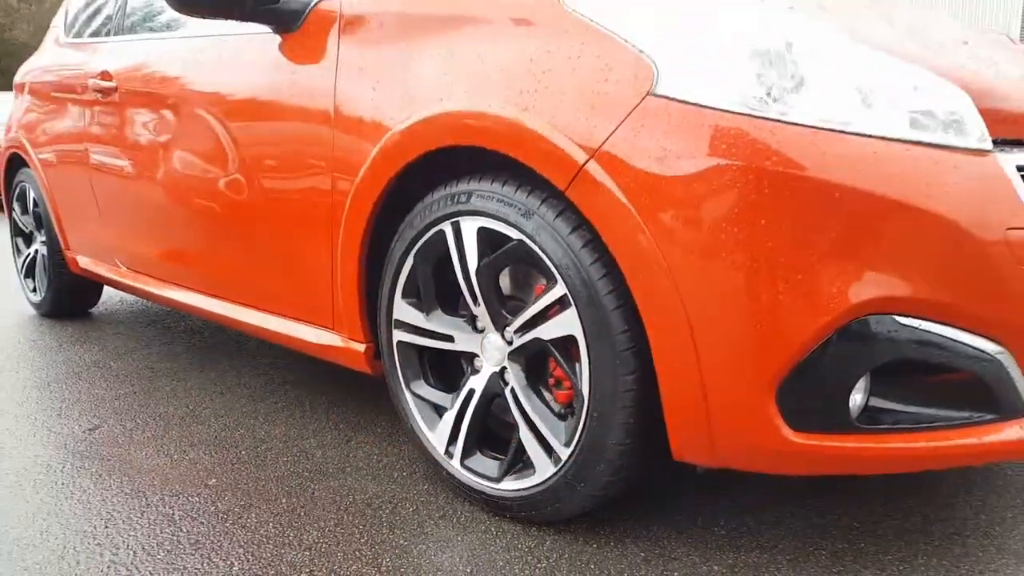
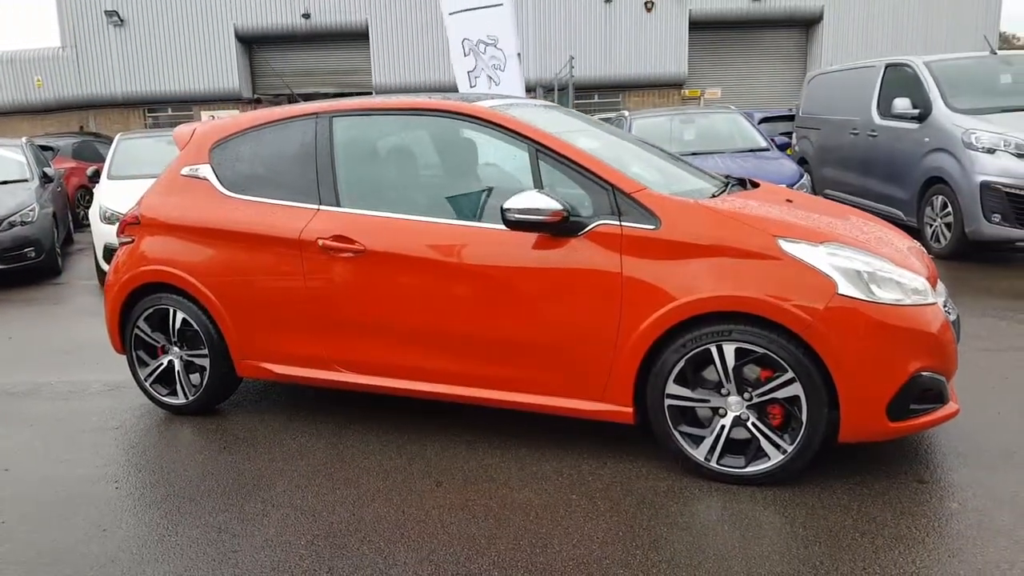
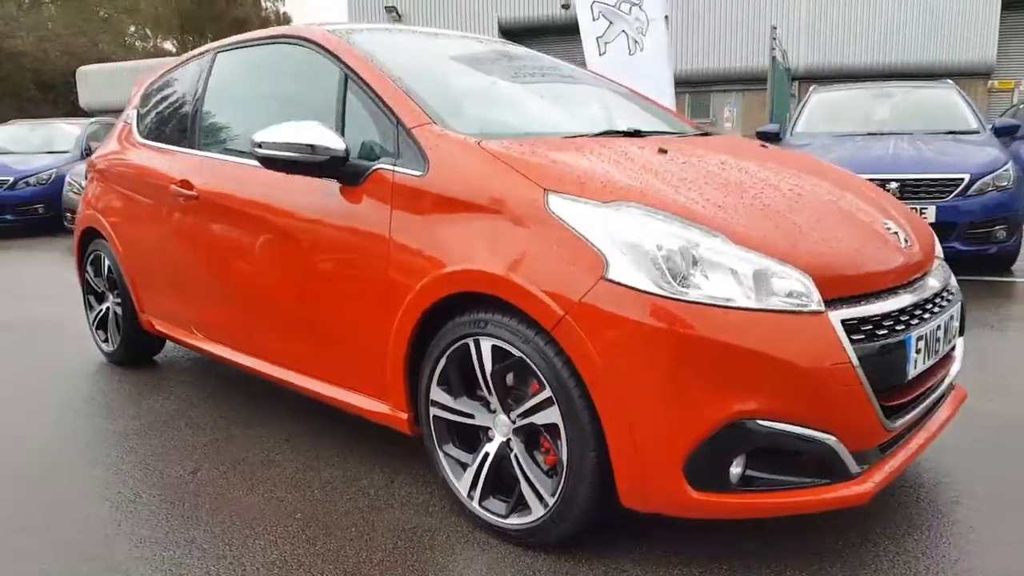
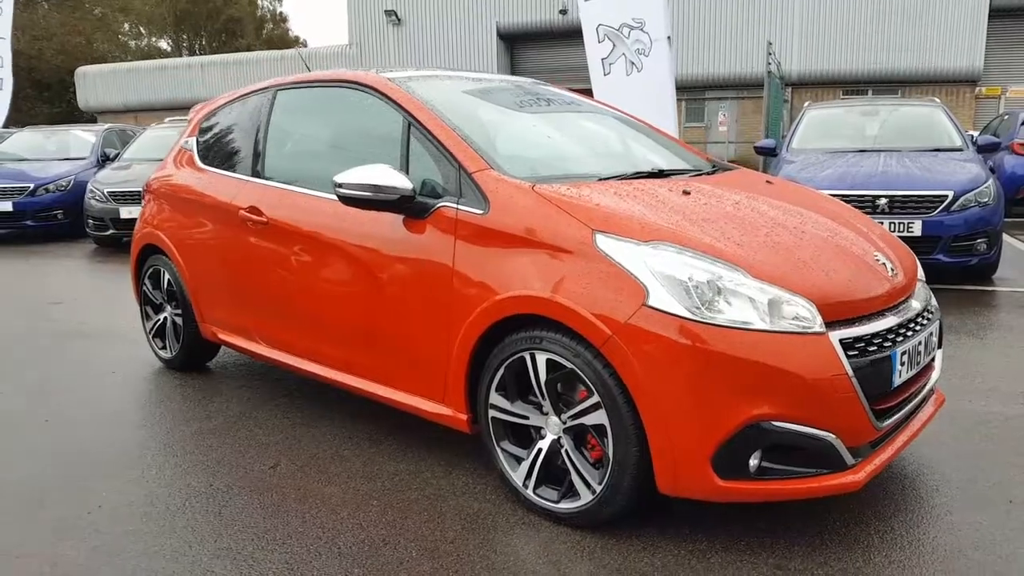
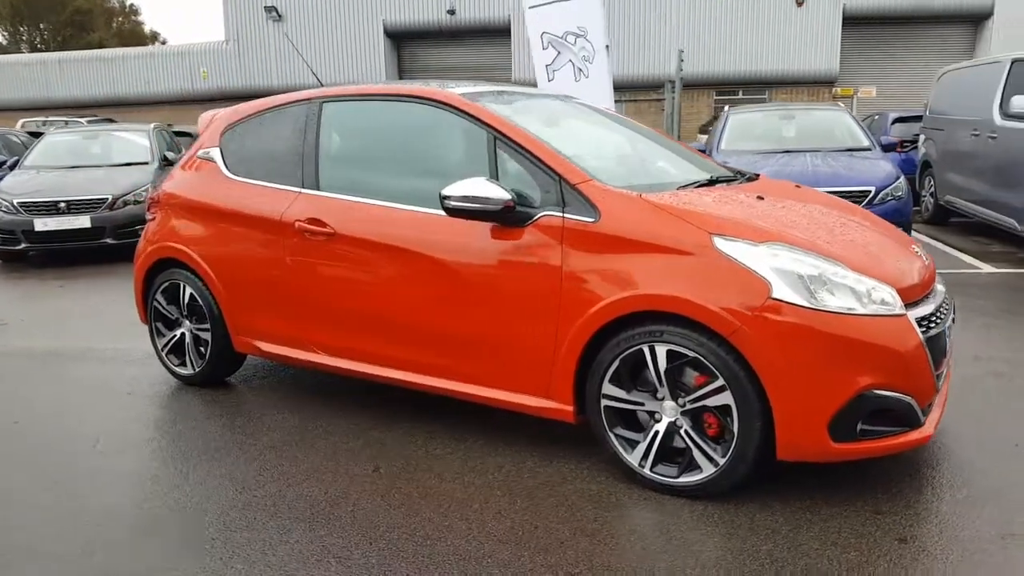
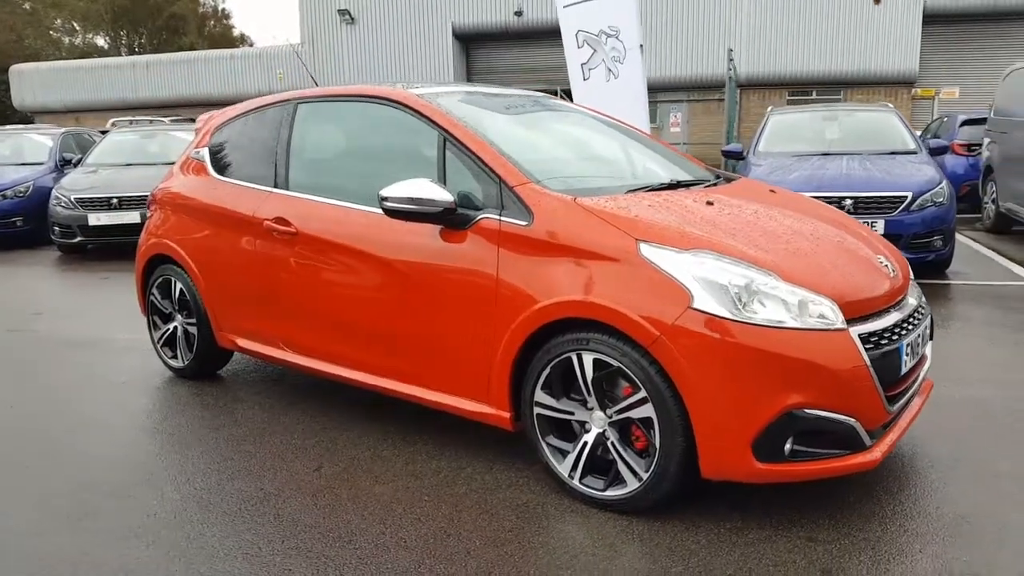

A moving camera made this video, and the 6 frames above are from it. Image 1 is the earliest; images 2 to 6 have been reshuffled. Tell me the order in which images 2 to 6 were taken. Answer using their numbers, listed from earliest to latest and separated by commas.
3, 4, 6, 5, 2
